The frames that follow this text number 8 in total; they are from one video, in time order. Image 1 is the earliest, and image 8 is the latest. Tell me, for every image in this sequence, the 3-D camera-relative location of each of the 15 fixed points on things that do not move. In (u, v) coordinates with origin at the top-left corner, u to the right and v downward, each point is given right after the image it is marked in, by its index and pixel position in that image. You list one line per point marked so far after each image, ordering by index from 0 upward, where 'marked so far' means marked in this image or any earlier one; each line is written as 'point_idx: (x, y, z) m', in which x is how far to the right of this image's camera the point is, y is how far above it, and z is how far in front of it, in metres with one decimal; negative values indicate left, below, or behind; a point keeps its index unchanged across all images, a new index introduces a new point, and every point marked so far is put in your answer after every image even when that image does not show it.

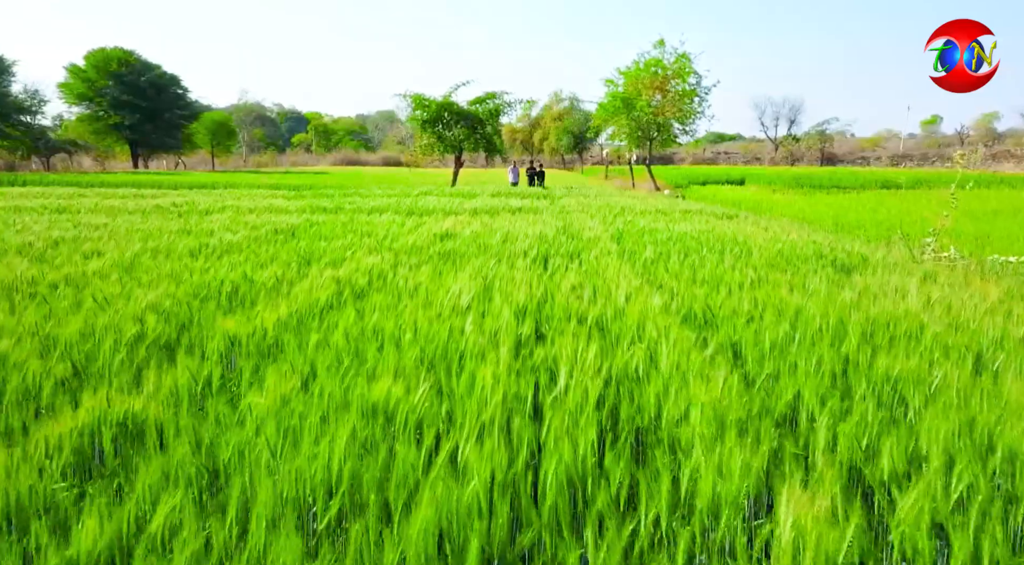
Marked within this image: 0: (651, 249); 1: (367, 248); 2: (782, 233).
0: (+1.0, +0.2, +5.4) m
1: (-1.0, +0.2, +5.3) m
2: (+2.5, +0.5, +7.0) m
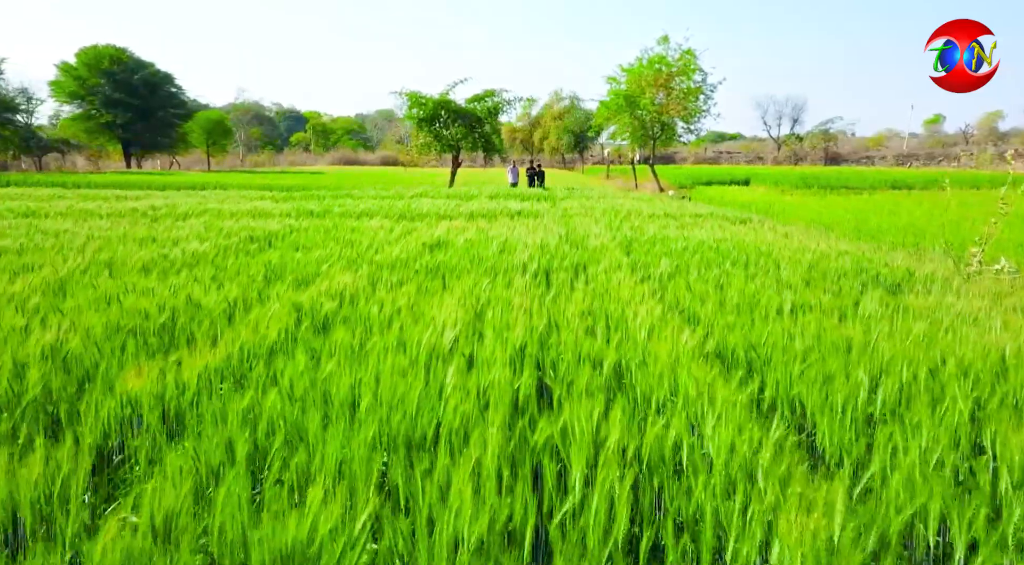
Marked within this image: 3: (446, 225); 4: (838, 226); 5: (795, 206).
0: (+1.0, +0.1, +4.8) m
1: (-1.1, +0.1, +4.7) m
2: (+2.5, +0.3, +6.4) m
3: (-0.7, +0.6, +7.7) m
4: (+3.9, +0.7, +8.8) m
5: (+4.8, +1.3, +12.4) m
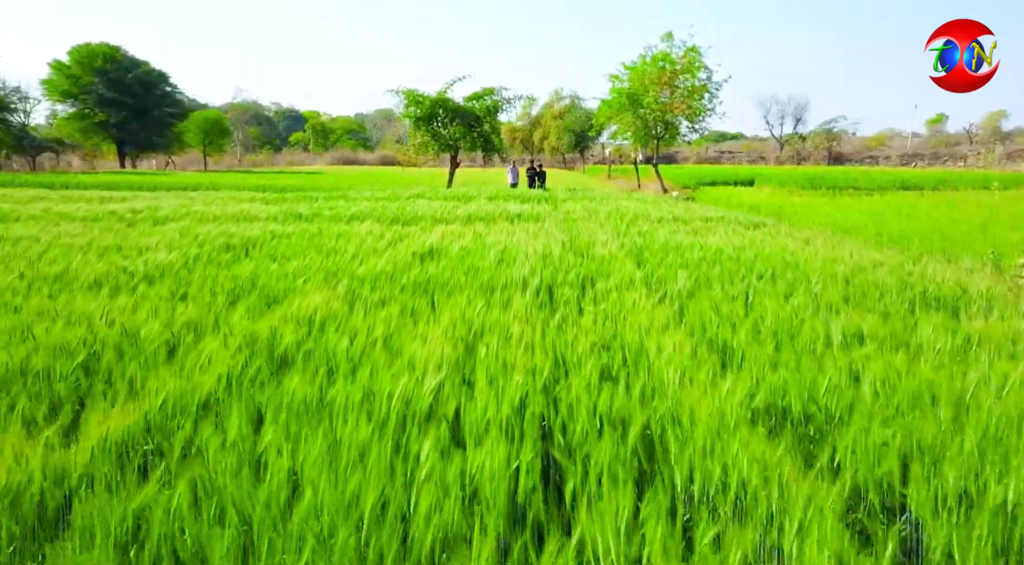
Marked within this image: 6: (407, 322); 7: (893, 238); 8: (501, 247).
0: (+1.0, 0.0, +4.3) m
1: (-1.1, 0.0, +4.2) m
2: (+2.5, +0.3, +5.9) m
3: (-0.7, +0.5, +7.2) m
4: (+3.9, +0.6, +8.3) m
5: (+4.8, +1.2, +11.9) m
6: (-0.4, -0.2, +2.9) m
7: (+3.9, +0.5, +7.5) m
8: (-0.1, +0.3, +5.5) m
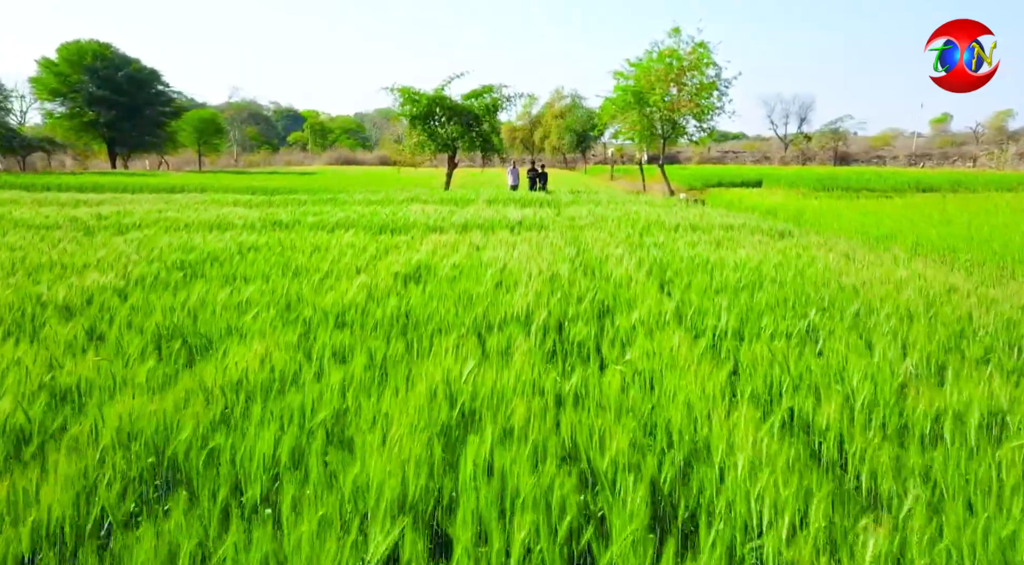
0: (+1.0, -0.1, +3.5) m
1: (-1.1, -0.1, +3.4) m
2: (+2.5, +0.1, +5.1) m
3: (-0.7, +0.4, +6.4) m
4: (+3.9, +0.4, +7.5) m
5: (+4.8, +1.1, +11.2) m
6: (-0.4, -0.3, +2.1) m
7: (+3.9, +0.3, +6.8) m
8: (-0.1, +0.1, +4.7) m
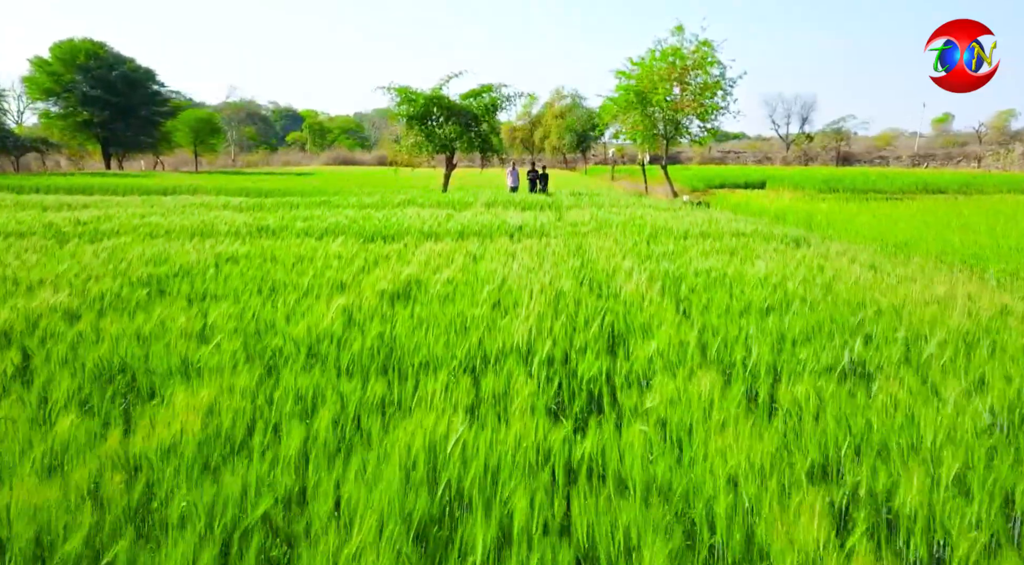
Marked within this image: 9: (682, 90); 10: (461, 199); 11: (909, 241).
0: (+1.0, -0.2, +3.1) m
1: (-1.1, -0.2, +3.0) m
2: (+2.5, 0.0, +4.7) m
3: (-0.7, +0.3, +6.0) m
4: (+3.9, +0.3, +7.1) m
5: (+4.8, +1.0, +10.7) m
6: (-0.4, -0.4, +1.7) m
7: (+3.9, +0.2, +6.3) m
8: (-0.1, 0.0, +4.3) m
9: (+4.6, +5.1, +19.8) m
10: (-1.1, +1.7, +14.5) m
11: (+4.1, +0.4, +7.6) m
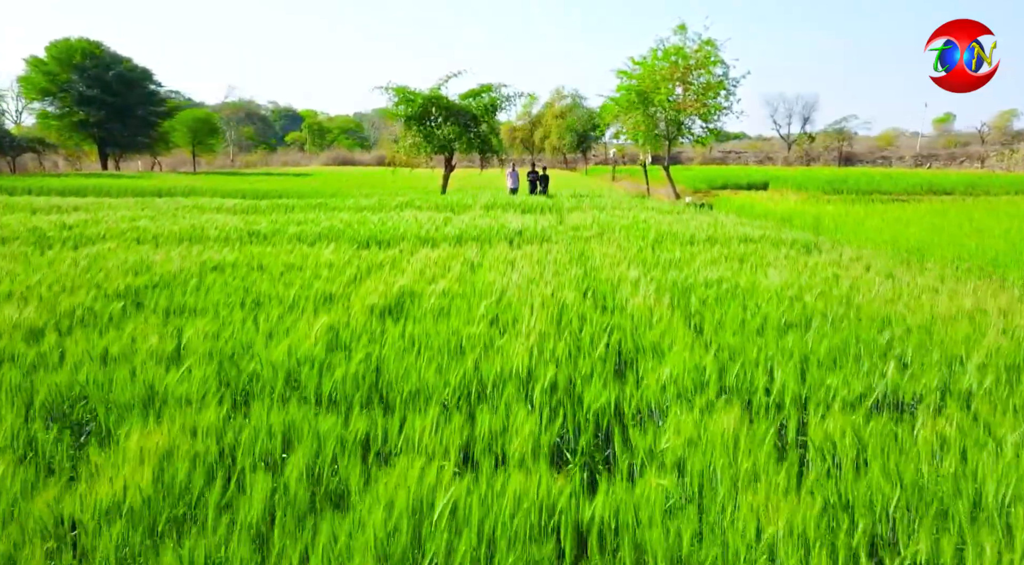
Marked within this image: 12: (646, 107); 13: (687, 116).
0: (+1.0, -0.3, +2.8) m
1: (-1.1, -0.3, +2.8) m
2: (+2.5, -0.1, +4.4) m
3: (-0.7, +0.2, +5.8) m
4: (+3.9, +0.3, +6.8) m
5: (+4.8, +0.9, +10.5) m
6: (-0.4, -0.5, +1.4) m
7: (+3.9, +0.1, +6.1) m
8: (-0.1, 0.0, +4.1) m
9: (+4.6, +5.1, +19.6) m
10: (-1.1, +1.6, +14.2) m
11: (+4.1, +0.4, +7.3) m
12: (+3.6, +4.7, +20.0) m
13: (+4.6, +4.4, +19.6) m
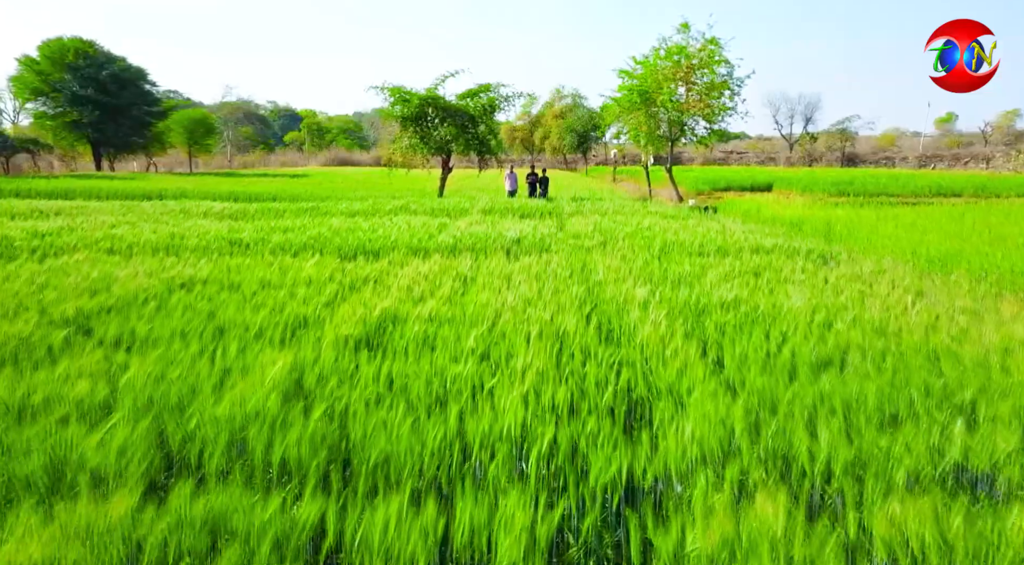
0: (+1.0, -0.4, +2.4) m
1: (-1.1, -0.4, +2.3) m
2: (+2.5, -0.2, +4.0) m
3: (-0.7, +0.1, +5.3) m
4: (+3.9, +0.2, +6.4) m
5: (+4.7, +0.8, +10.1) m
6: (-0.4, -0.6, +1.0) m
7: (+3.8, 0.0, +5.7) m
8: (-0.1, -0.2, +3.6) m
9: (+4.5, +5.0, +19.1) m
10: (-1.2, +1.5, +13.8) m
11: (+4.0, +0.2, +6.9) m
12: (+3.6, +4.6, +19.5) m
13: (+4.6, +4.3, +19.1) m
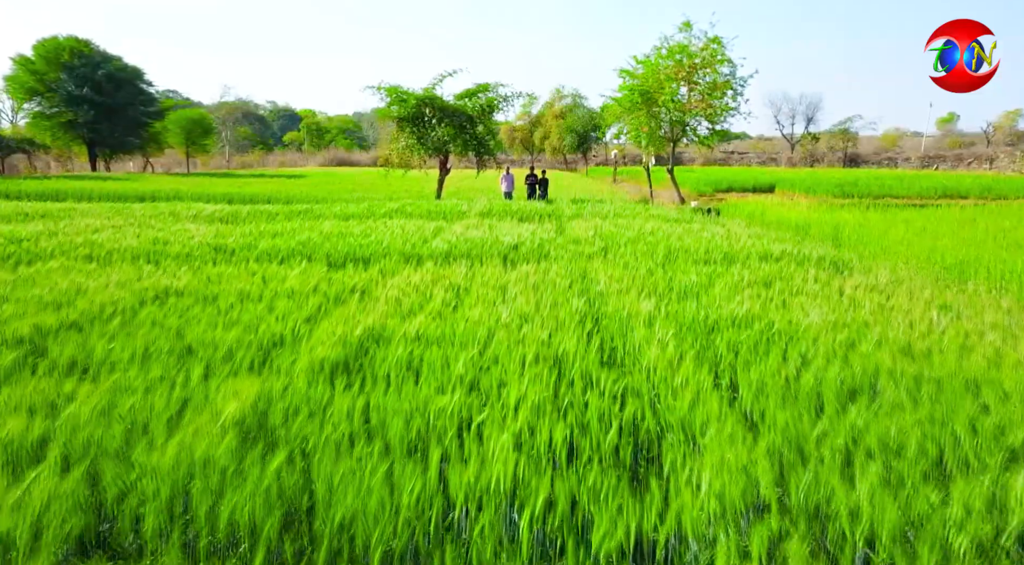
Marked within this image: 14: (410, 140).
0: (+0.9, -0.5, +2.1) m
1: (-1.1, -0.5, +2.0) m
2: (+2.5, -0.2, +3.7) m
3: (-0.7, 0.0, +5.0) m
4: (+3.8, +0.1, +6.1) m
5: (+4.7, +0.7, +9.8) m
6: (-0.5, -0.7, +0.7) m
7: (+3.8, 0.0, +5.4) m
8: (-0.1, -0.2, +3.3) m
9: (+4.5, +4.9, +18.8) m
10: (-1.2, +1.4, +13.5) m
11: (+4.0, +0.2, +6.6) m
12: (+3.5, +4.5, +19.2) m
13: (+4.6, +4.2, +18.8) m
14: (-2.4, +3.4, +17.8) m
